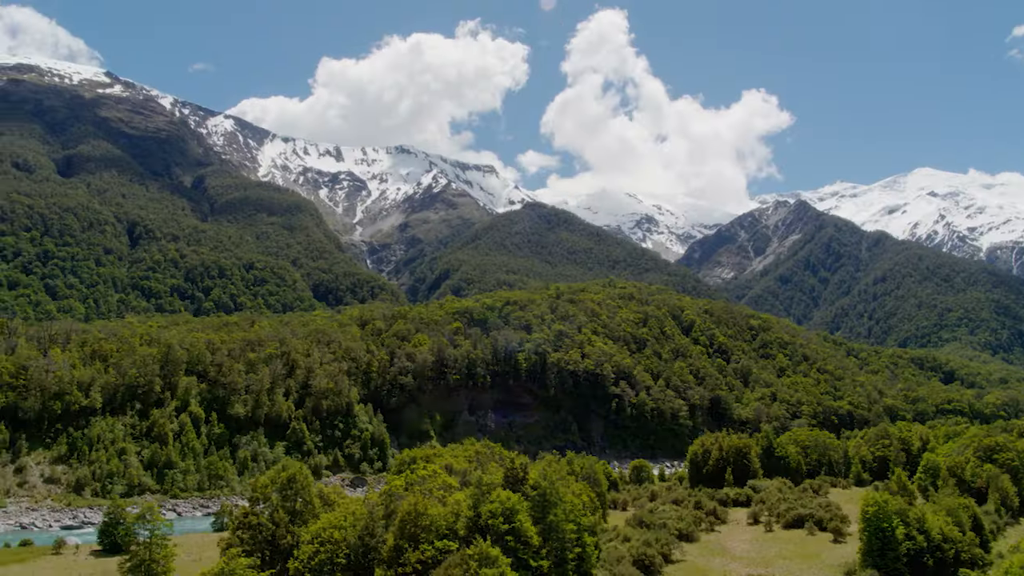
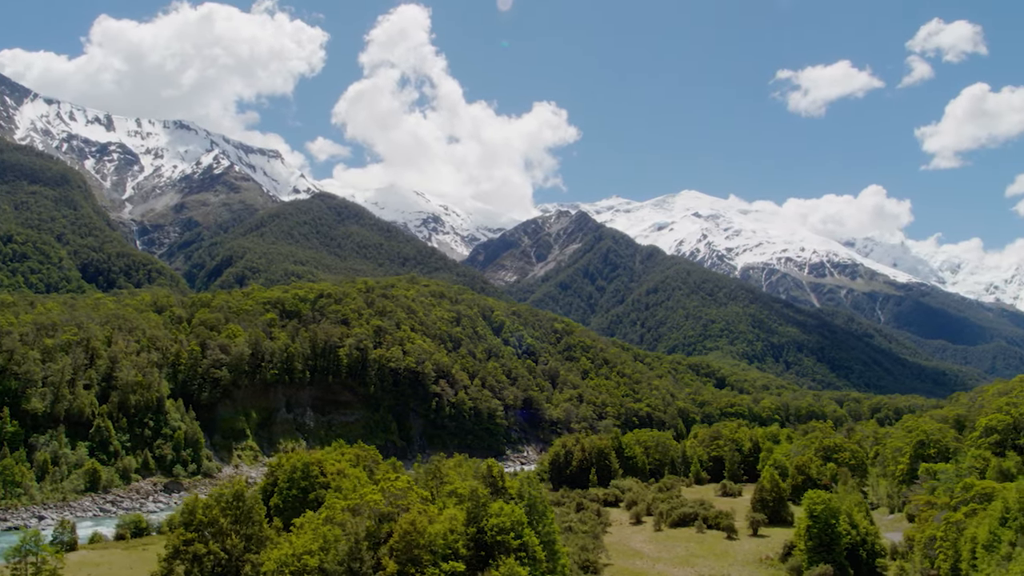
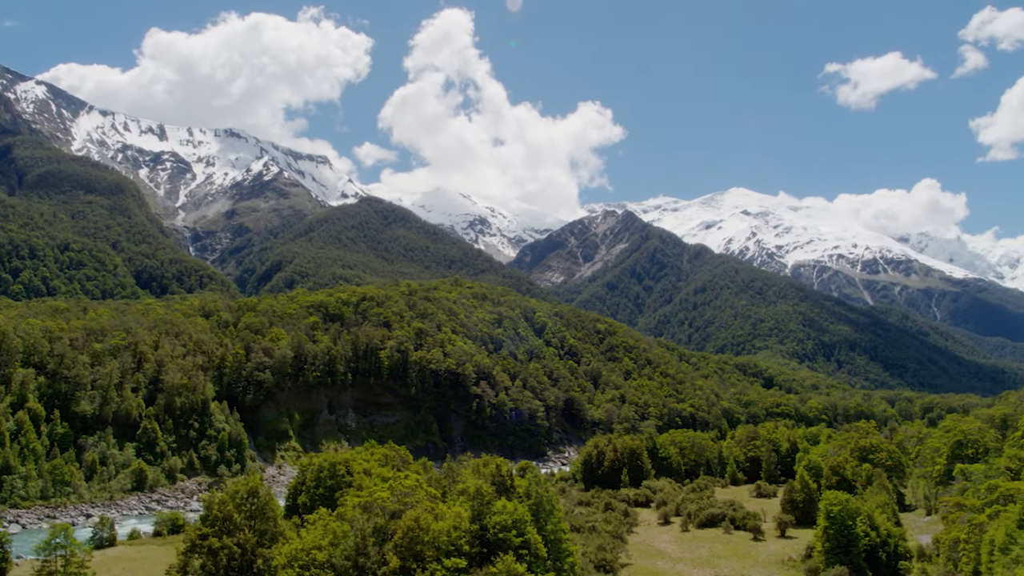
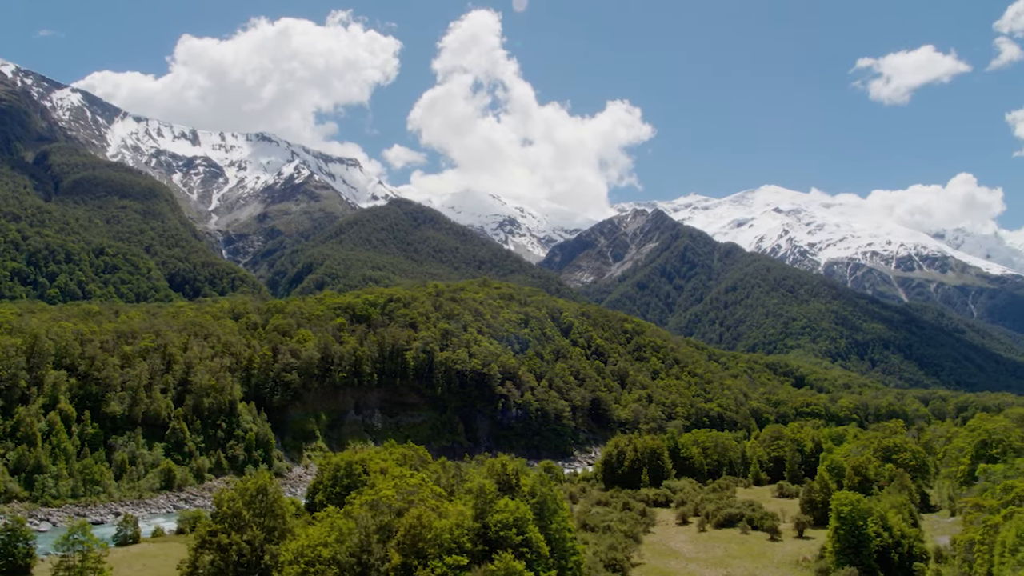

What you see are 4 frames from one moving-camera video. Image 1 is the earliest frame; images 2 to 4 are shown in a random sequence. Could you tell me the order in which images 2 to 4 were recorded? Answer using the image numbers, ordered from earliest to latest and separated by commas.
4, 3, 2
